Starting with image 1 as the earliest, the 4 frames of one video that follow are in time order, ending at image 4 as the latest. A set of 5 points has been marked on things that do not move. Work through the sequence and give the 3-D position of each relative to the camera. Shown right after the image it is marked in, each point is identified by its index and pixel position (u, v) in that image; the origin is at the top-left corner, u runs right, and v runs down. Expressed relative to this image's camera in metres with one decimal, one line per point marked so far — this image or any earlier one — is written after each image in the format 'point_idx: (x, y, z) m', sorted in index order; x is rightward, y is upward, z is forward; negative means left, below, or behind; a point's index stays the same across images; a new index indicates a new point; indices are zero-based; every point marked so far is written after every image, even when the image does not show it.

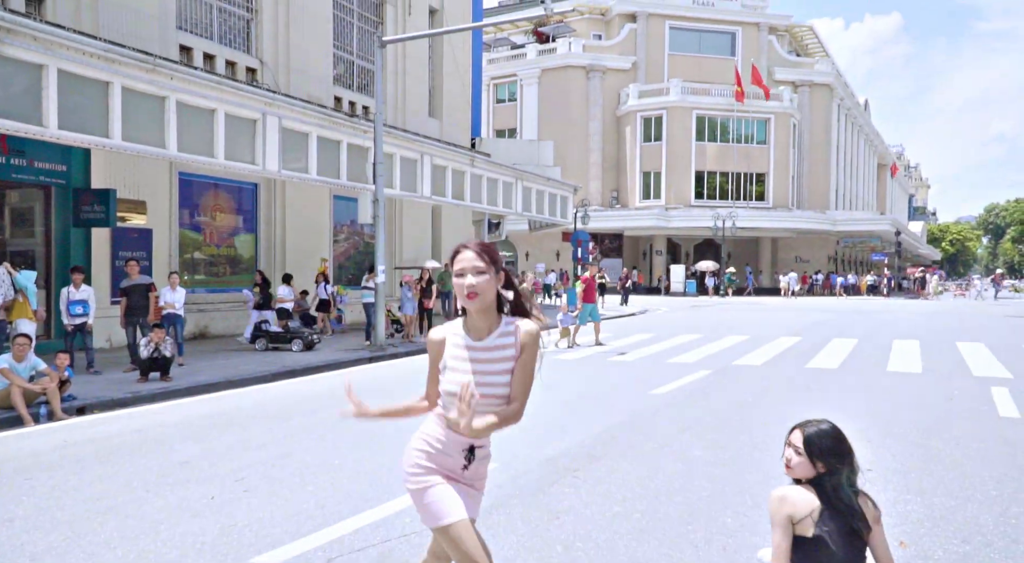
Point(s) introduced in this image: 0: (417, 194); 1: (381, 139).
0: (-2.4, +2.2, +18.5) m
1: (-2.9, +3.1, +15.7) m
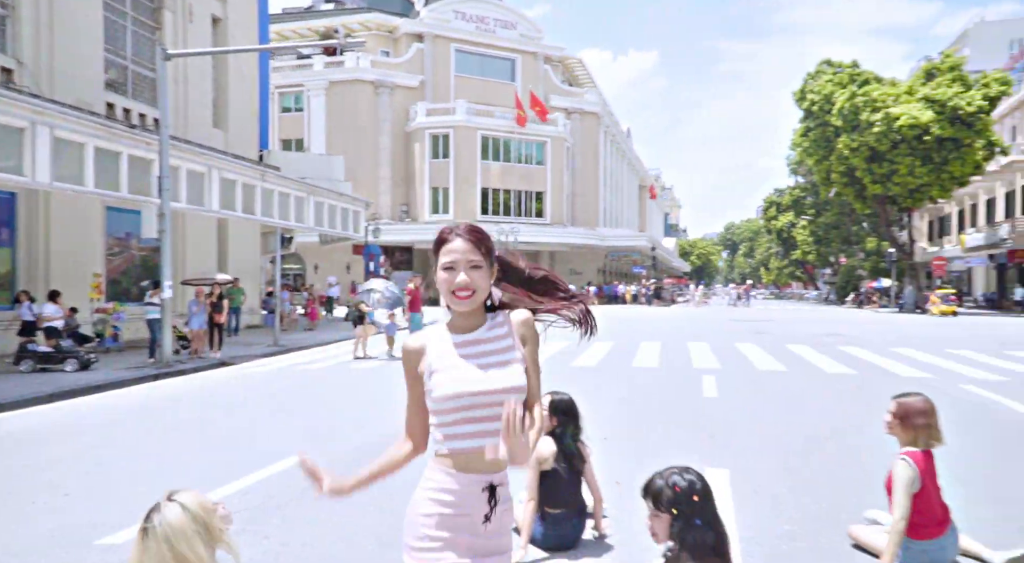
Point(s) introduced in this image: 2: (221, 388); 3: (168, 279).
0: (-7.8, +1.9, +18.2) m
1: (-7.4, +2.7, +15.4) m
2: (-4.9, -1.8, +12.1) m
3: (-7.3, +0.1, +15.2) m
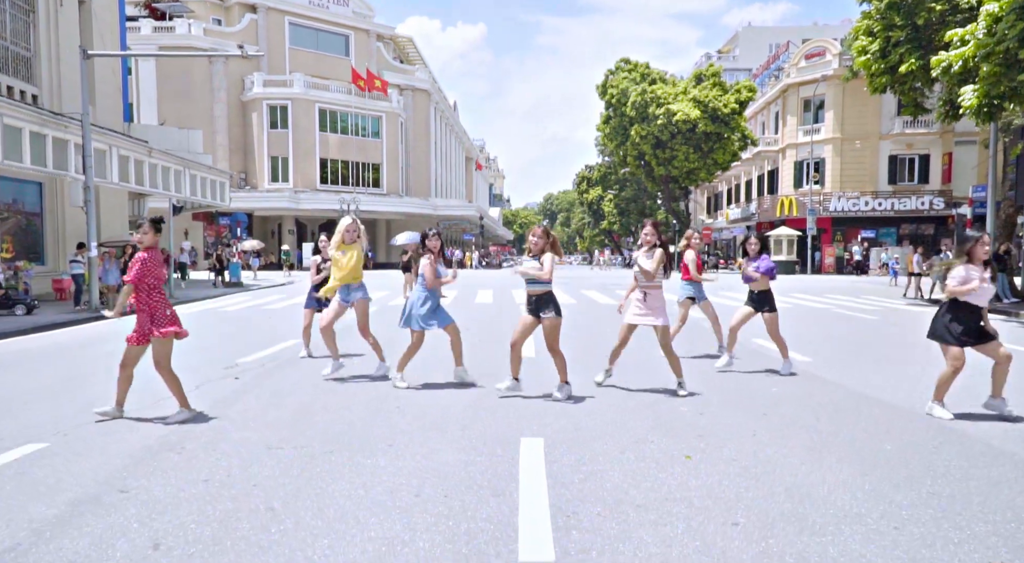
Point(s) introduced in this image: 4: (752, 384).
0: (-12.0, +3.0, +21.2) m
1: (-10.9, +3.7, +18.5) m
2: (-7.7, -1.0, +16.0) m
3: (-10.8, +1.1, +18.5) m
4: (+2.6, -1.1, +7.9) m
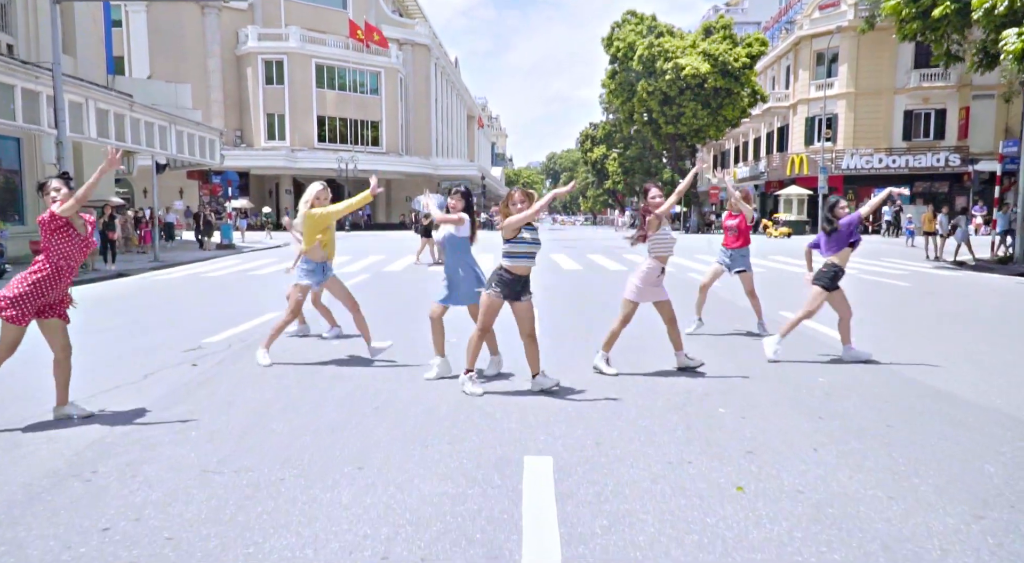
0: (-11.9, +4.0, +19.9) m
1: (-10.8, +4.6, +17.2) m
2: (-7.6, -0.2, +15.0) m
3: (-10.7, +1.9, +17.3) m
4: (+2.6, -0.8, +6.8) m
